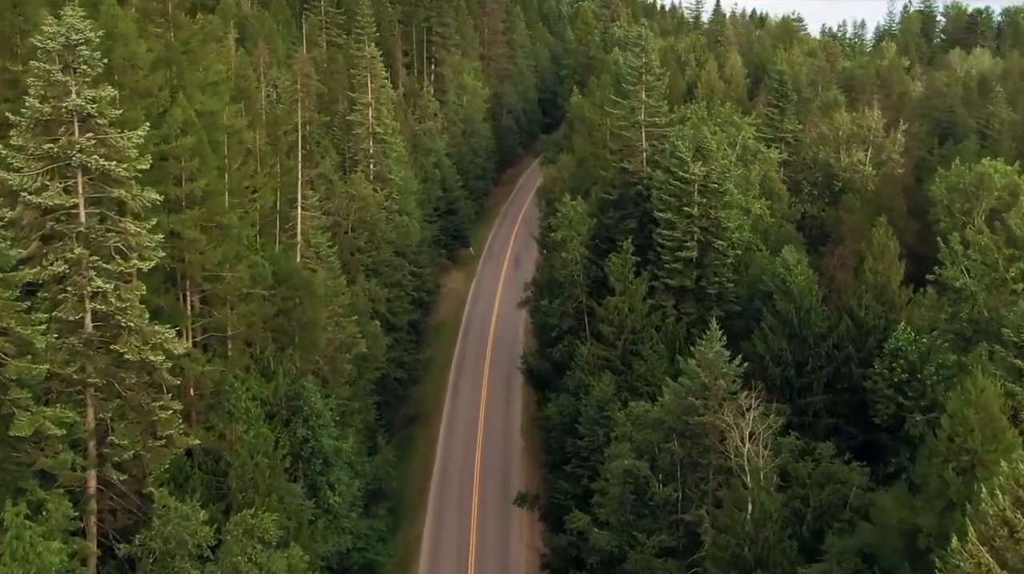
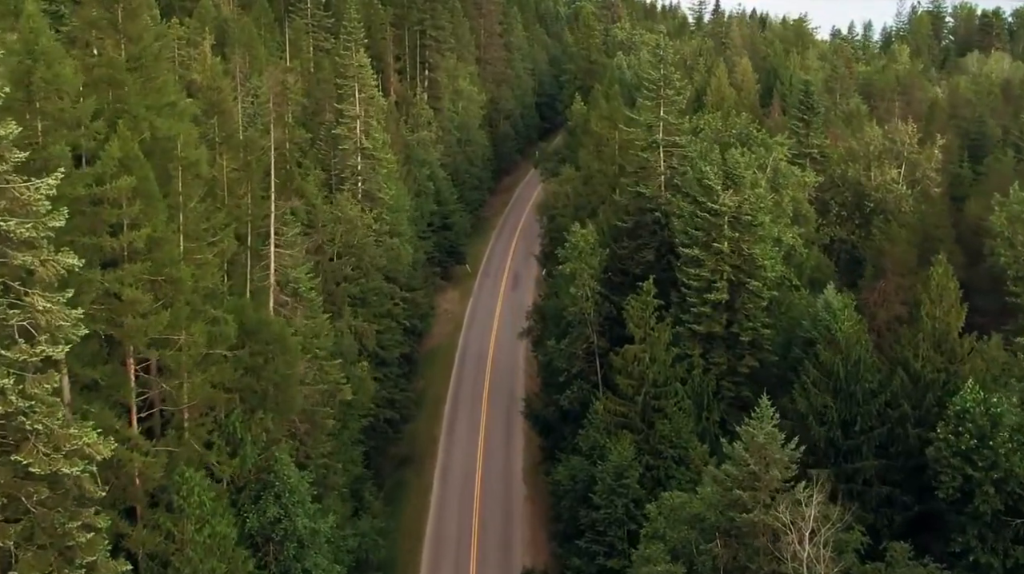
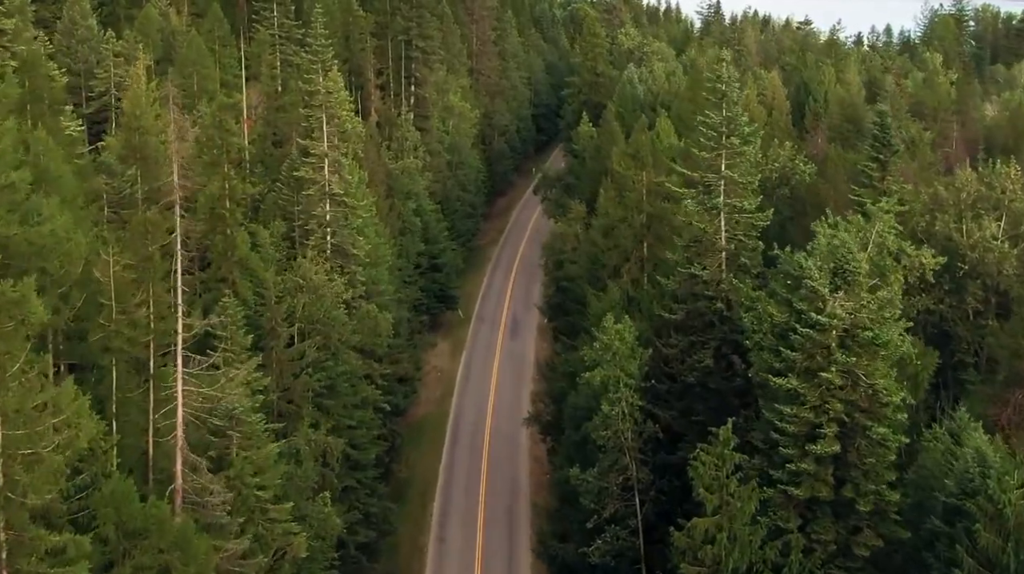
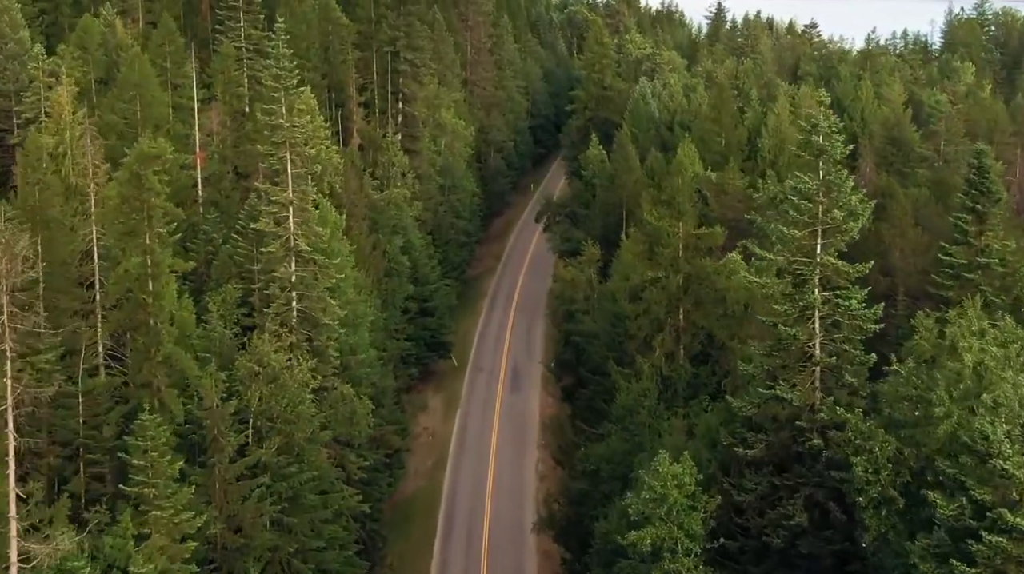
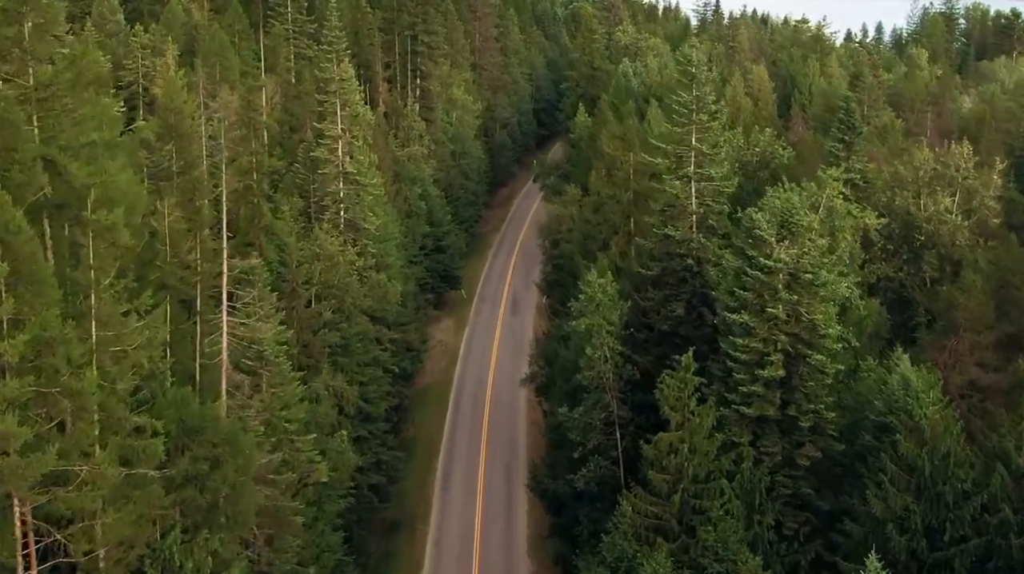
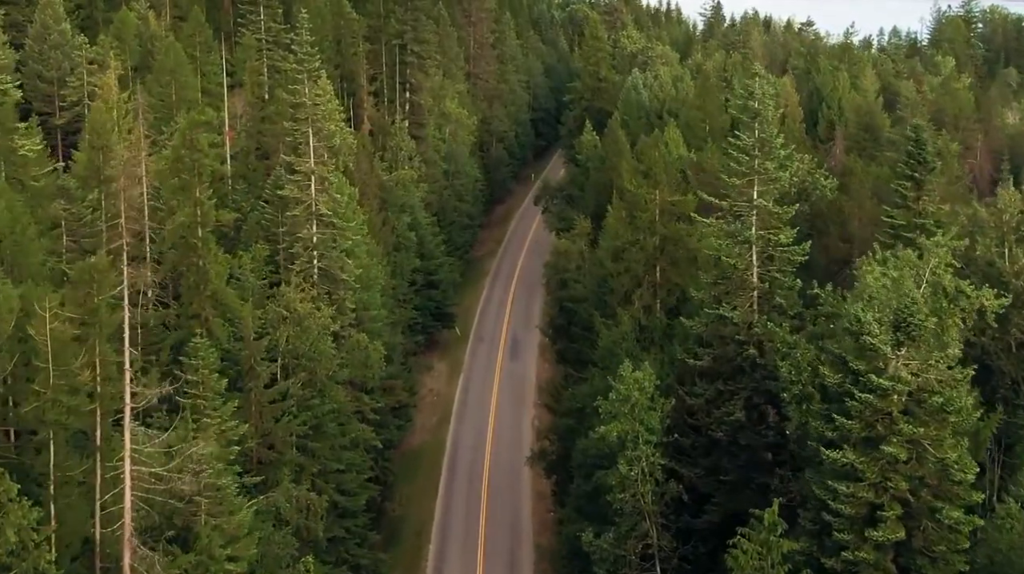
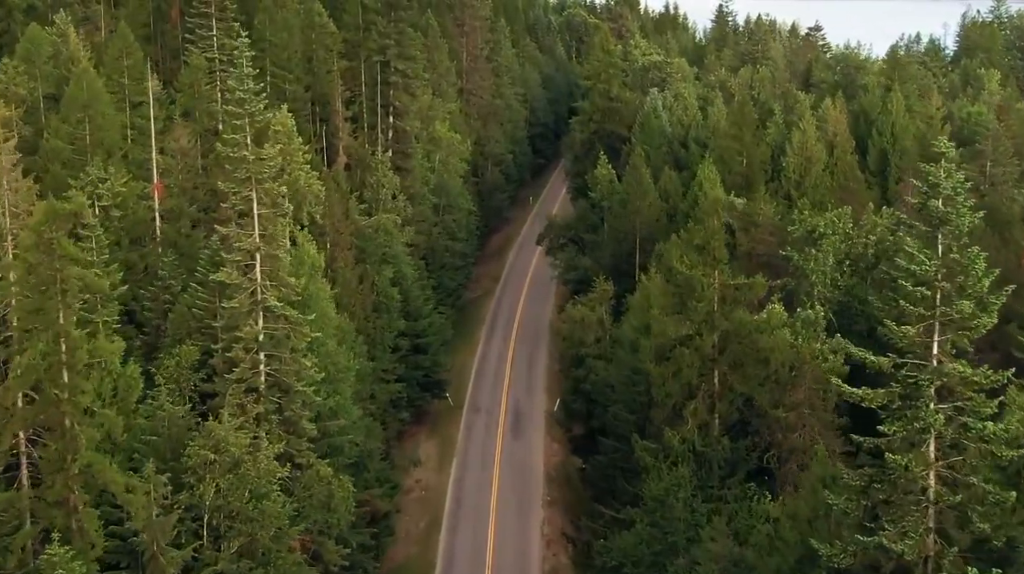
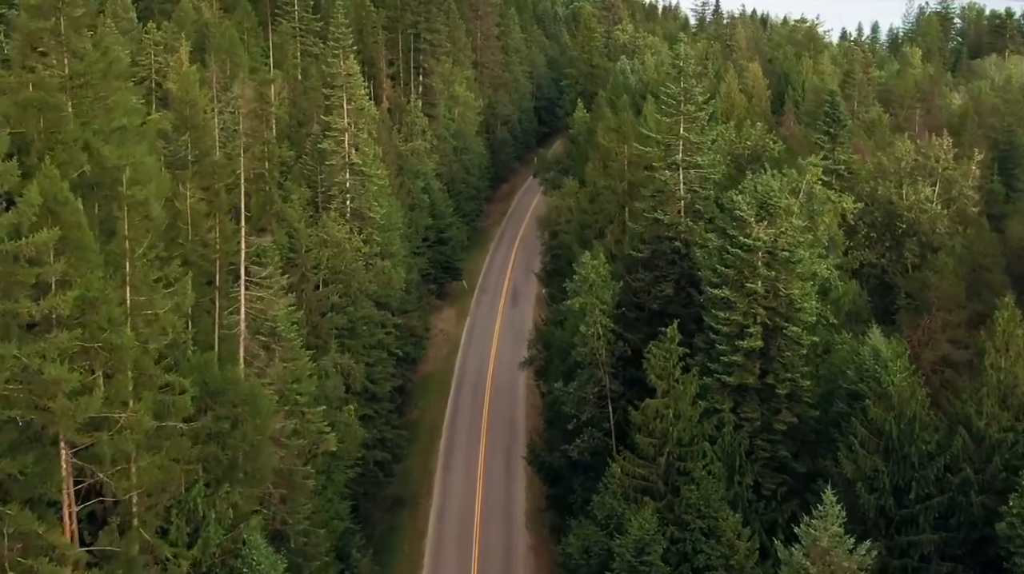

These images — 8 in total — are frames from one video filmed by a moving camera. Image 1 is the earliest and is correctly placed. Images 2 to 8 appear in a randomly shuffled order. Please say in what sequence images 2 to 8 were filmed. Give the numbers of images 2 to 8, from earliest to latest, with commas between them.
2, 8, 5, 3, 6, 4, 7
